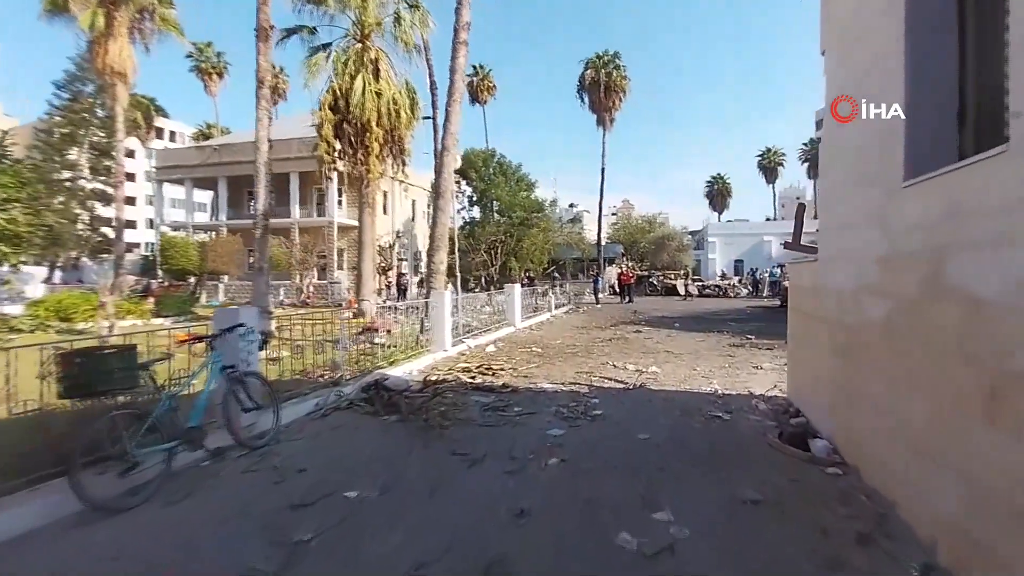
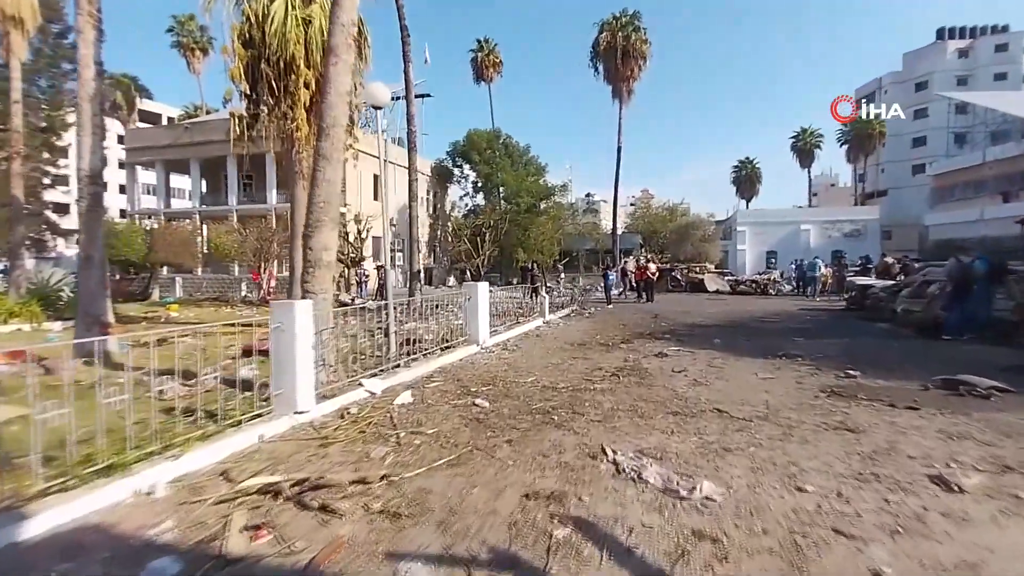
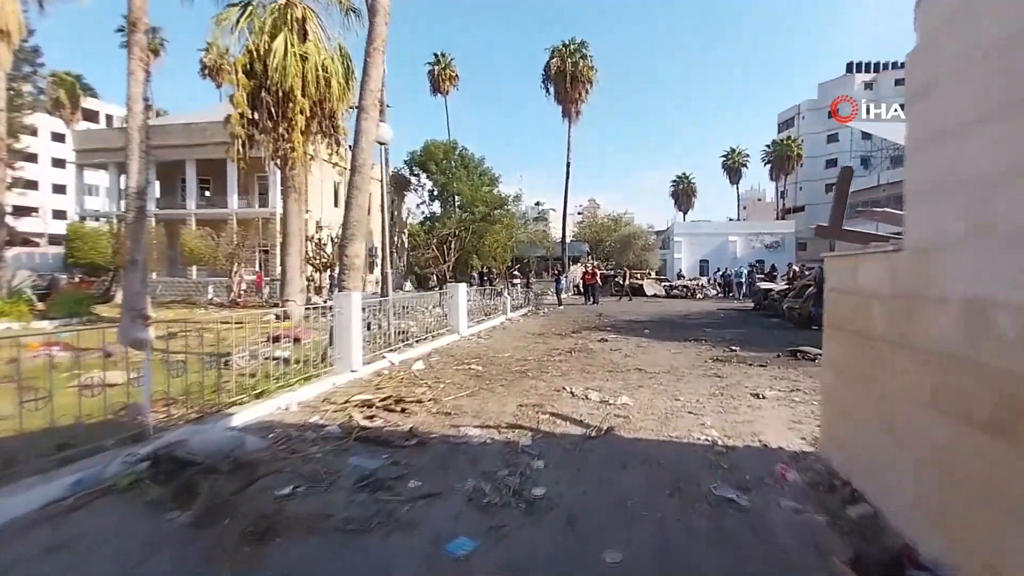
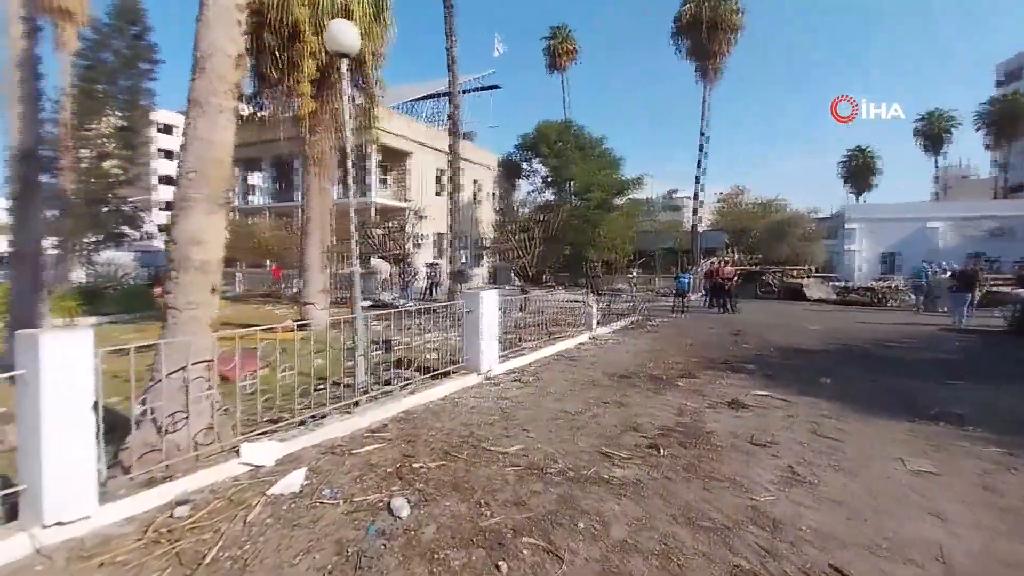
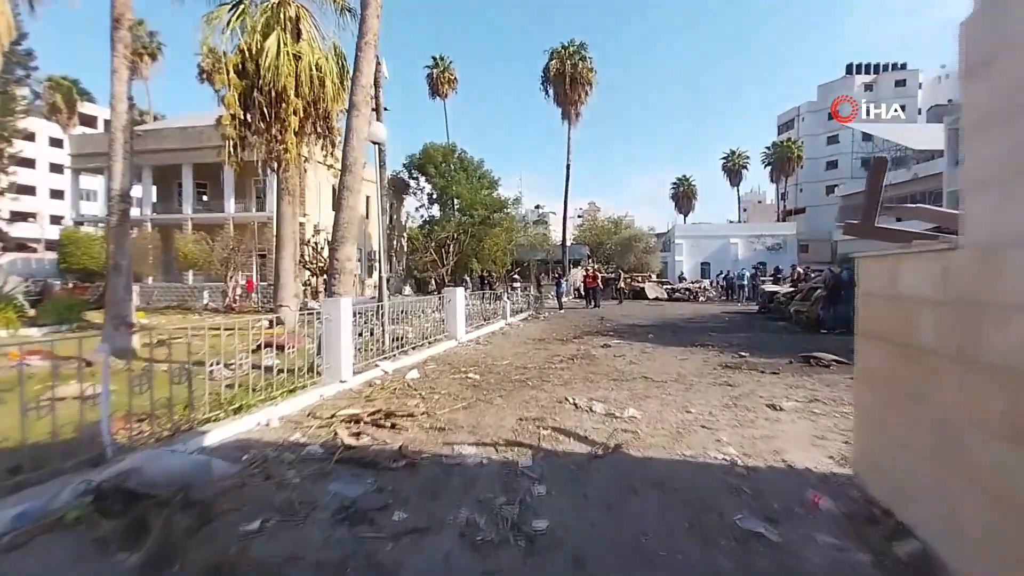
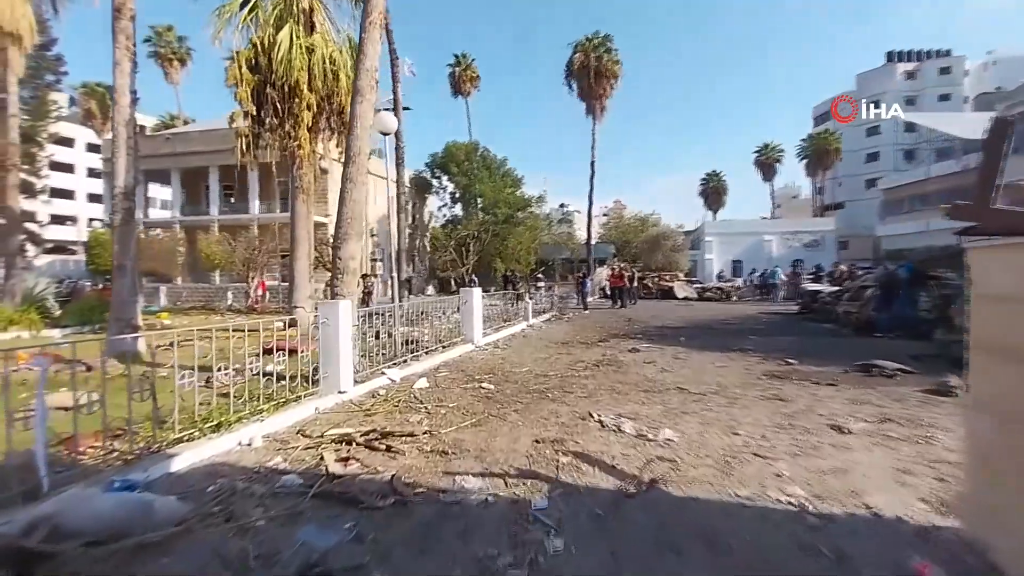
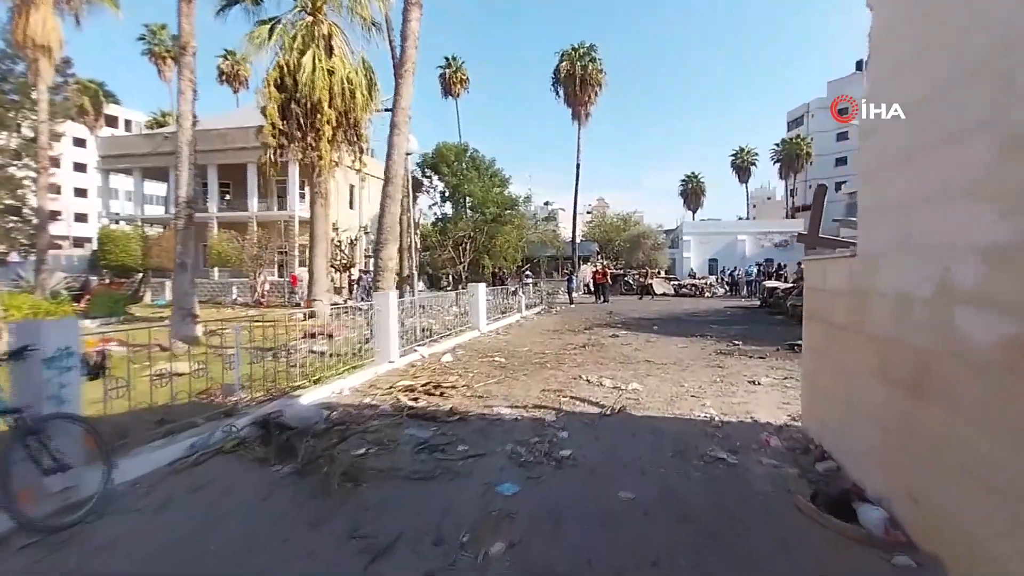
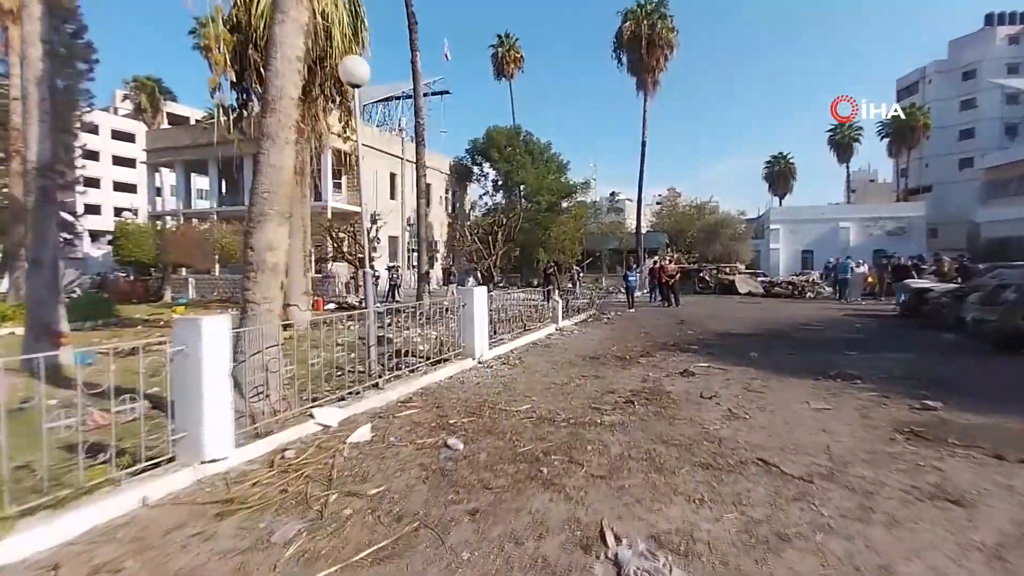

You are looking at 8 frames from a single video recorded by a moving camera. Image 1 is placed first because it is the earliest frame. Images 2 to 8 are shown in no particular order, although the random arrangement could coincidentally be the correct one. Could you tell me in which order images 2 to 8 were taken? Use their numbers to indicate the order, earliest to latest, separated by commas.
7, 3, 5, 6, 2, 8, 4
